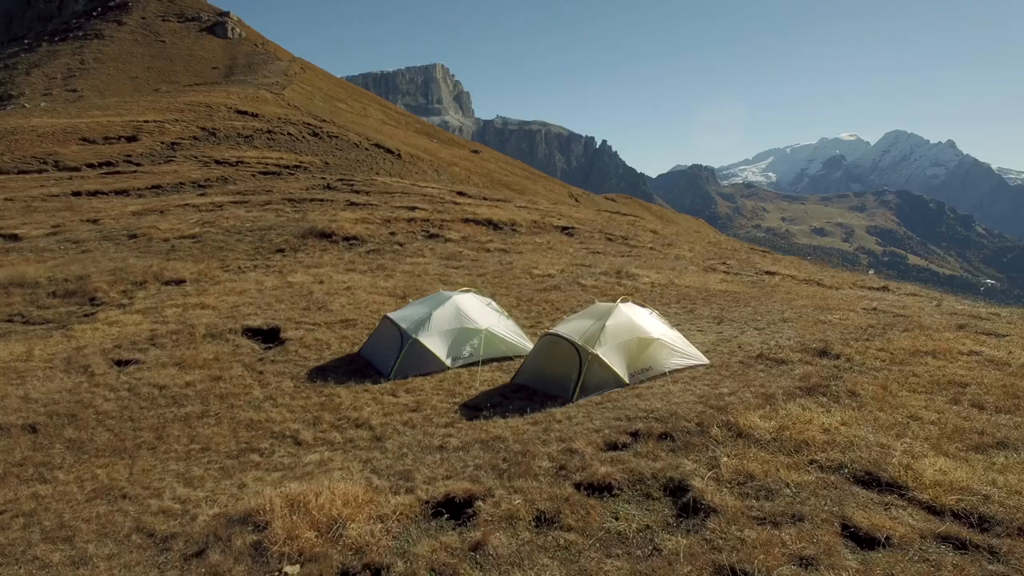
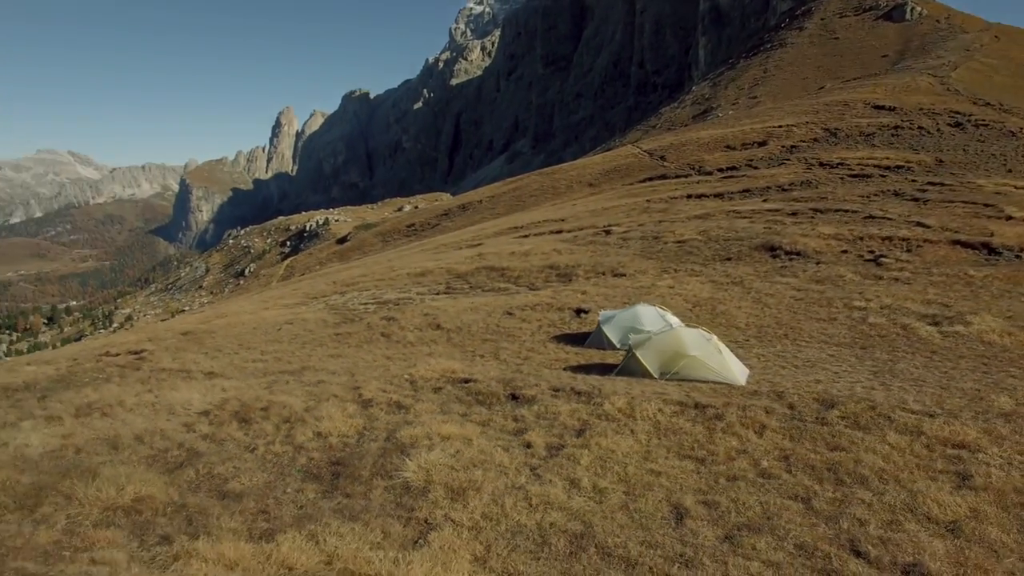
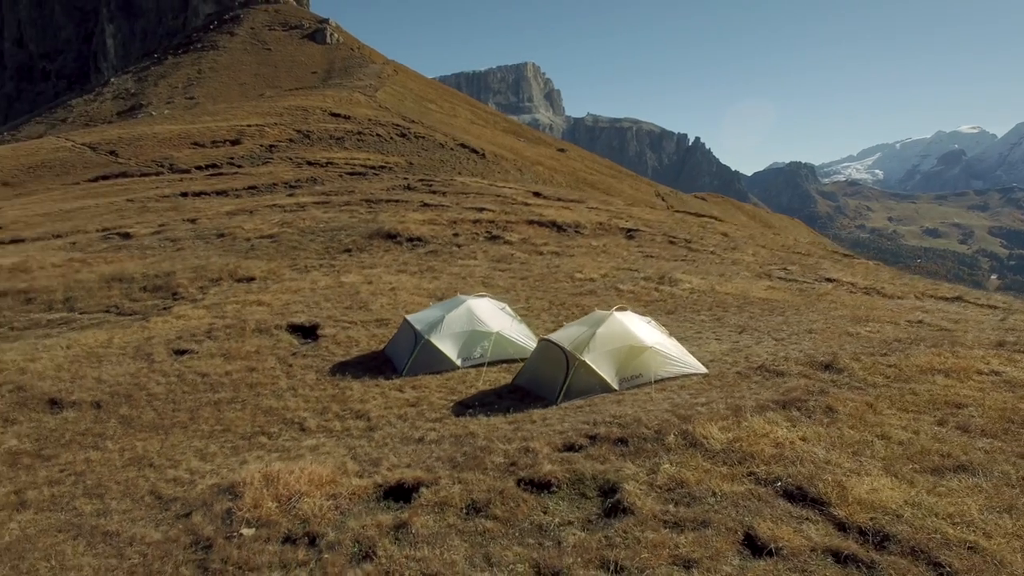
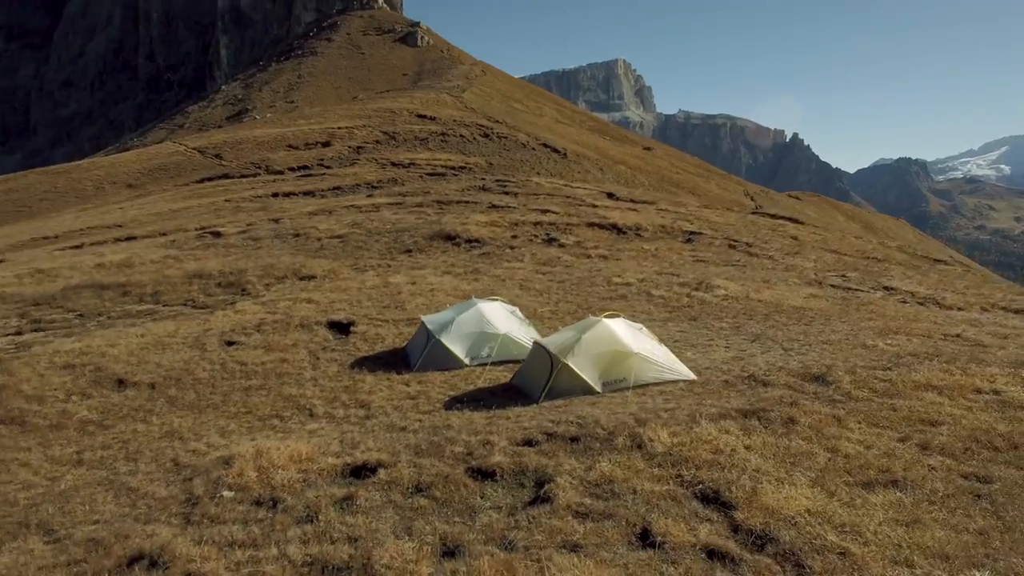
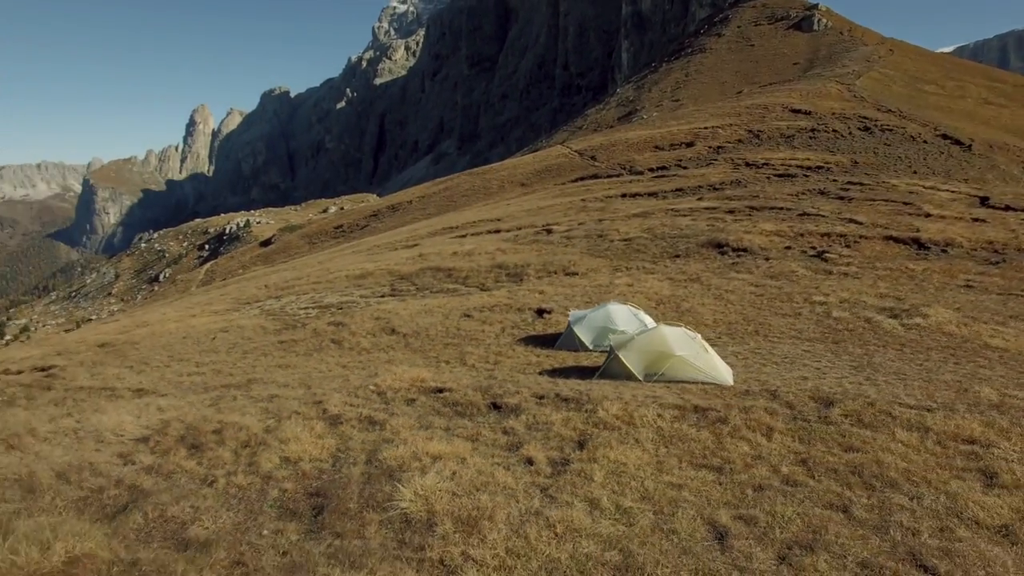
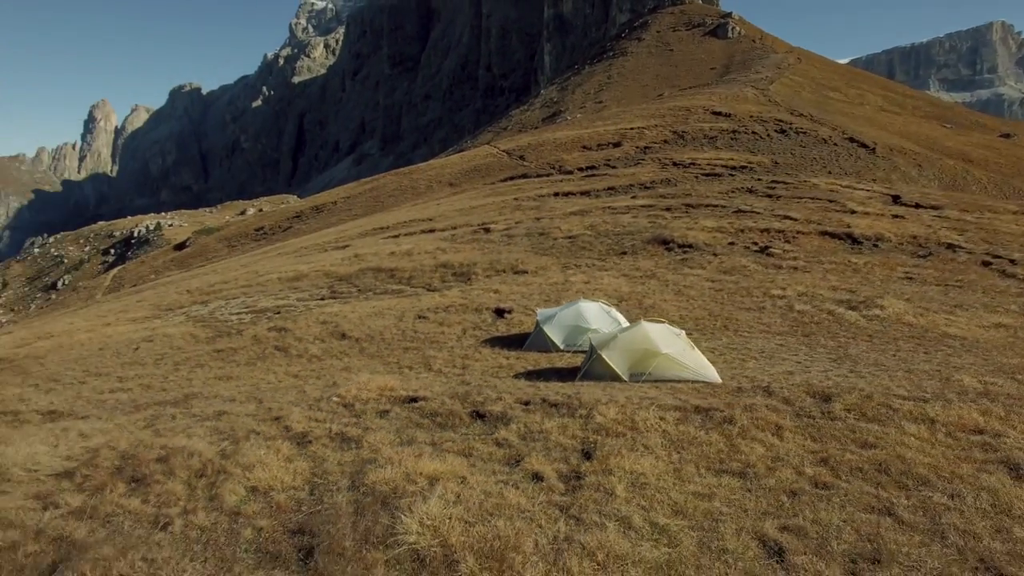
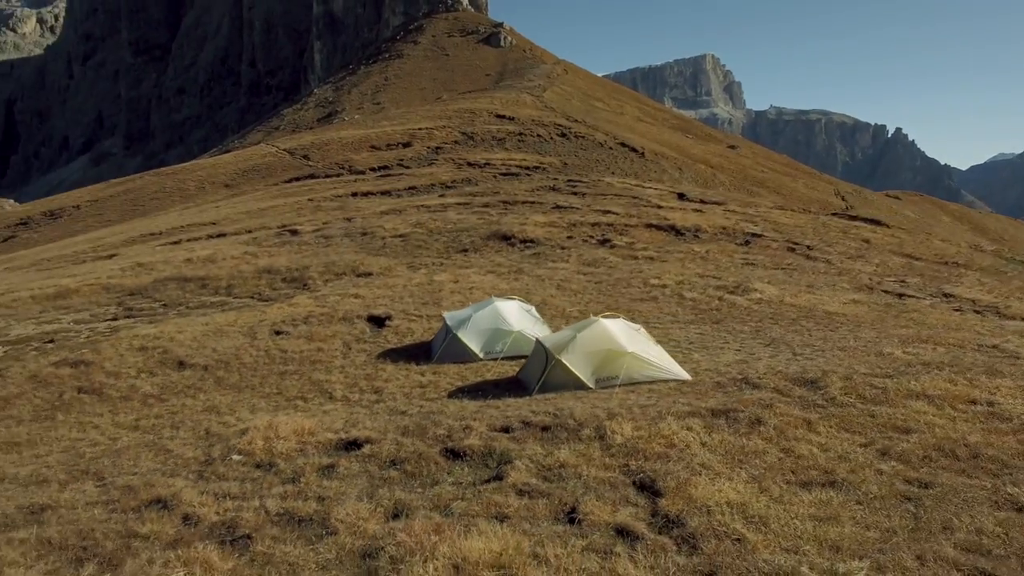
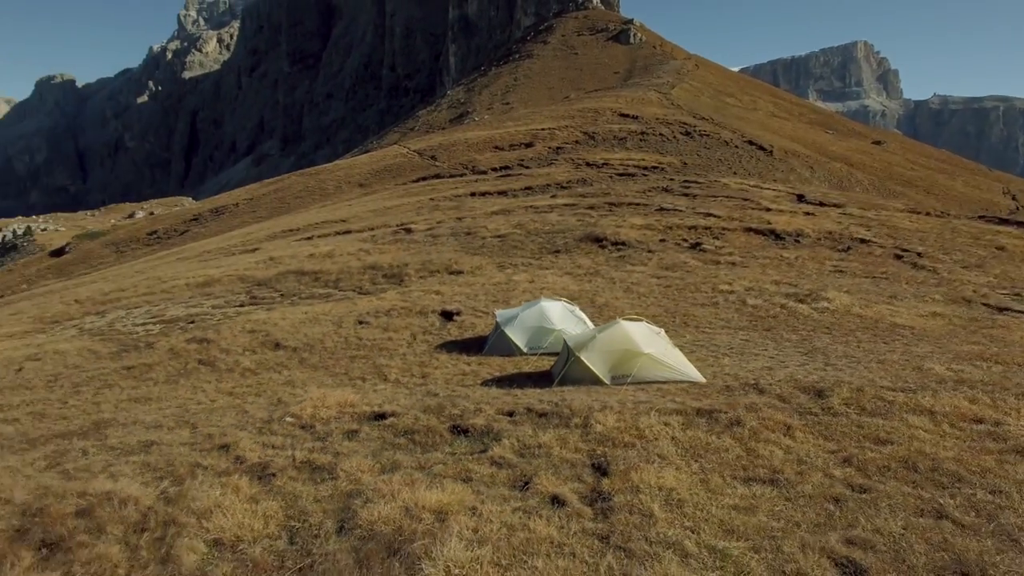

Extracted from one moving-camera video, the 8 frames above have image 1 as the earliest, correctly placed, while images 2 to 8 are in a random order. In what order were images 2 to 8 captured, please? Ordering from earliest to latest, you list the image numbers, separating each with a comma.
3, 4, 7, 8, 6, 5, 2
